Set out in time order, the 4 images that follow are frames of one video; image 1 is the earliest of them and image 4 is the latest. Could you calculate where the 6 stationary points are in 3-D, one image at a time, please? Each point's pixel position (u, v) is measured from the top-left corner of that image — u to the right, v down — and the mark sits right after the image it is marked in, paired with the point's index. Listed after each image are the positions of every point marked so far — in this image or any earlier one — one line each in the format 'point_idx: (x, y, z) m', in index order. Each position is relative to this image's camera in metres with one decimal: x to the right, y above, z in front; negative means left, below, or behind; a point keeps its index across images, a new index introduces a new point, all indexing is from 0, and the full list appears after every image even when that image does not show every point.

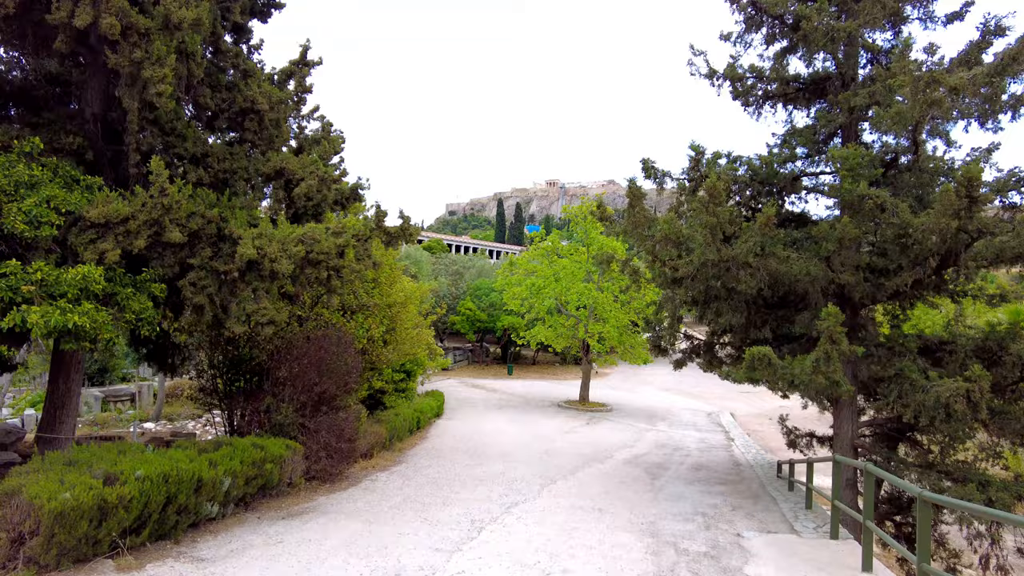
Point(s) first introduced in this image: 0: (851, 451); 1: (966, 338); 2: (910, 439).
0: (+4.8, -2.3, +8.9) m
1: (+5.6, -0.6, +7.8) m
2: (+5.6, -2.1, +8.9) m
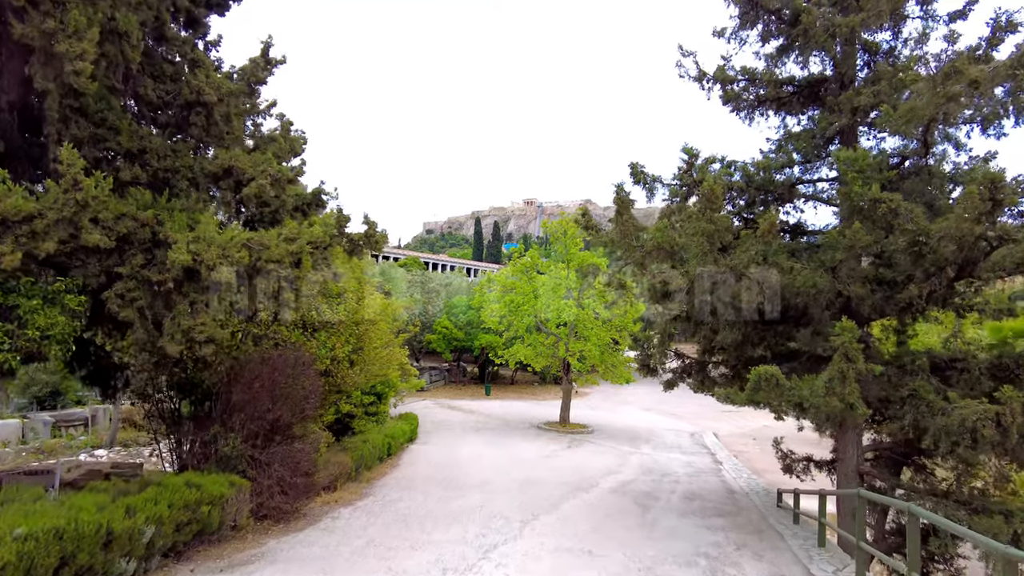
0: (+4.5, -2.5, +8.2) m
1: (+5.4, -0.8, +7.2) m
2: (+5.4, -2.3, +8.3) m
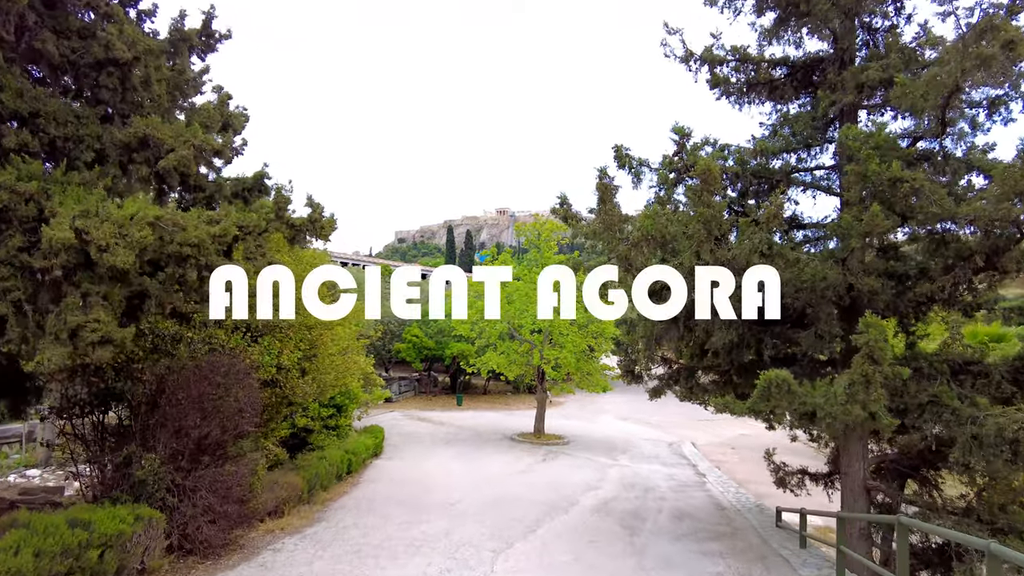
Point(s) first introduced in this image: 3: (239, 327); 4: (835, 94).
0: (+4.2, -2.4, +7.4) m
1: (+5.1, -0.7, +6.5) m
2: (+5.0, -2.3, +7.5) m
3: (-3.5, -0.5, +7.9) m
4: (+3.7, +2.2, +7.3) m
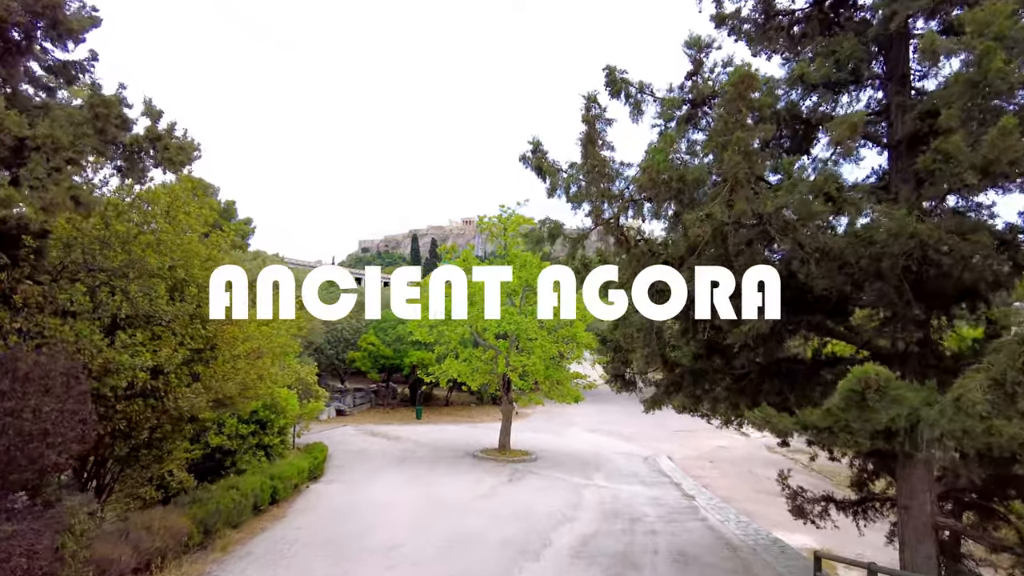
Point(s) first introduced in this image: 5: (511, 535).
0: (+3.8, -2.2, +5.6) m
1: (+4.7, -0.5, +4.8) m
2: (+4.6, -2.1, +5.8) m
3: (-3.9, -0.3, +5.8) m
4: (+3.4, +2.5, +5.5) m
5: (0.0, -3.3, +8.3) m
